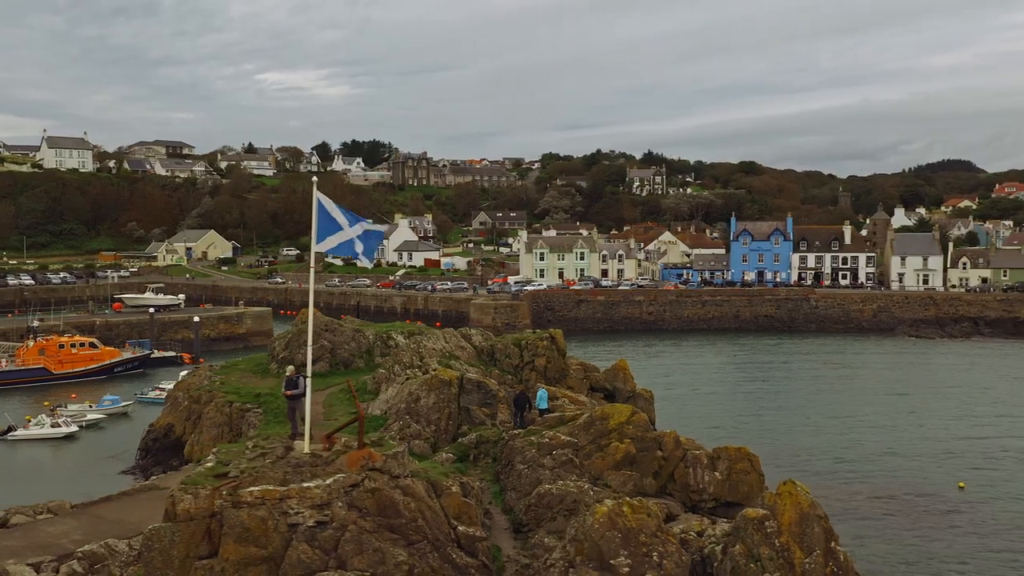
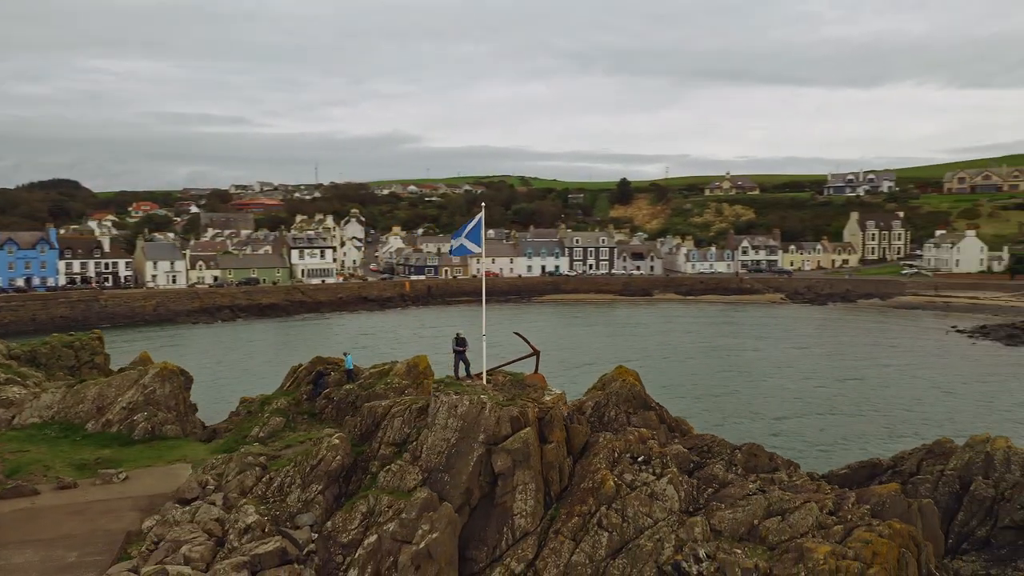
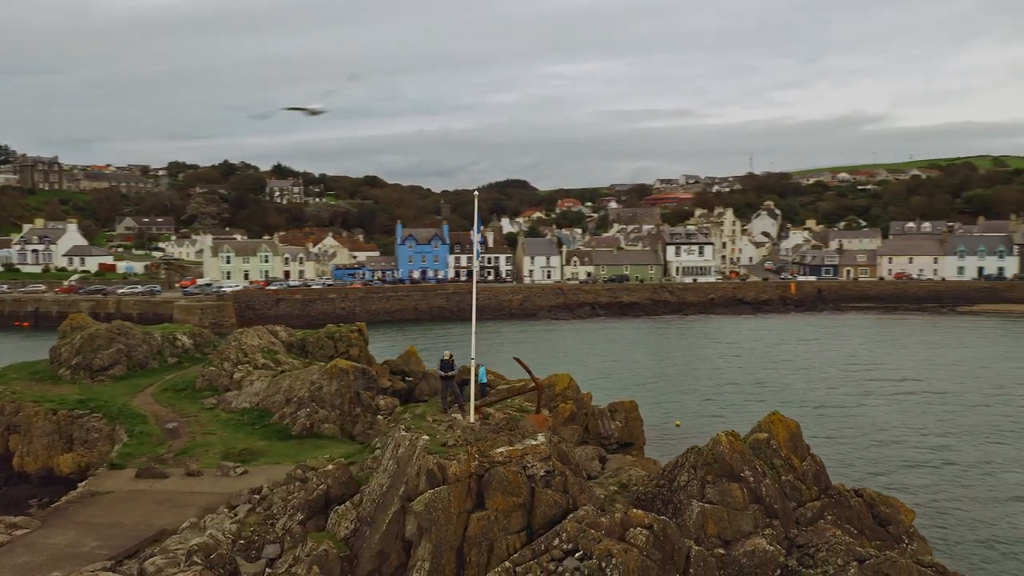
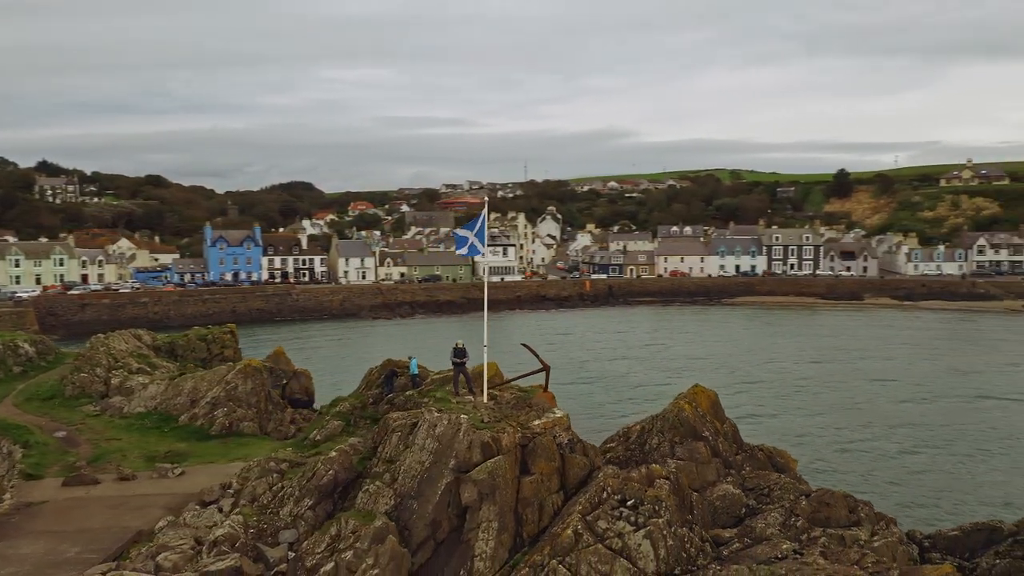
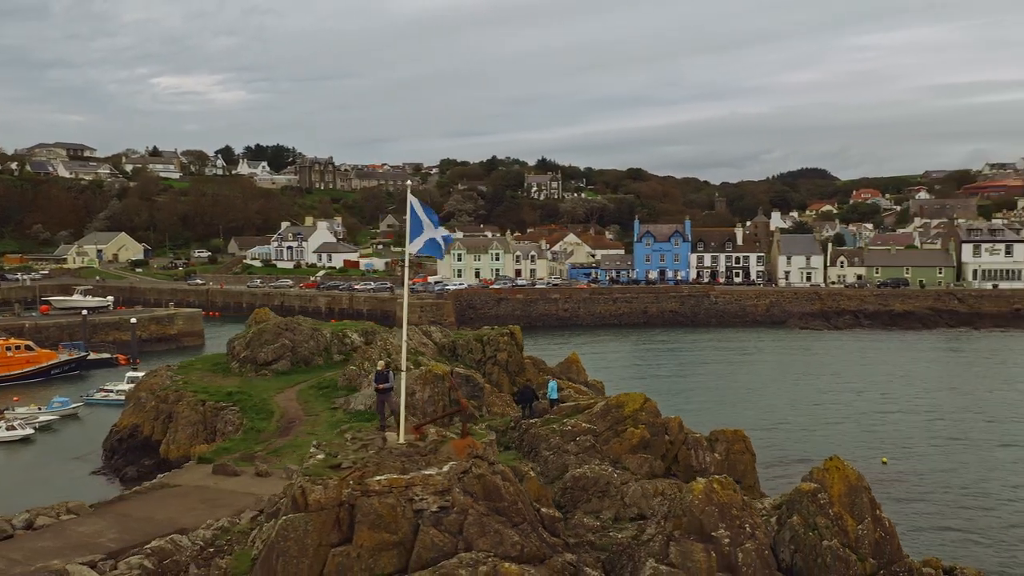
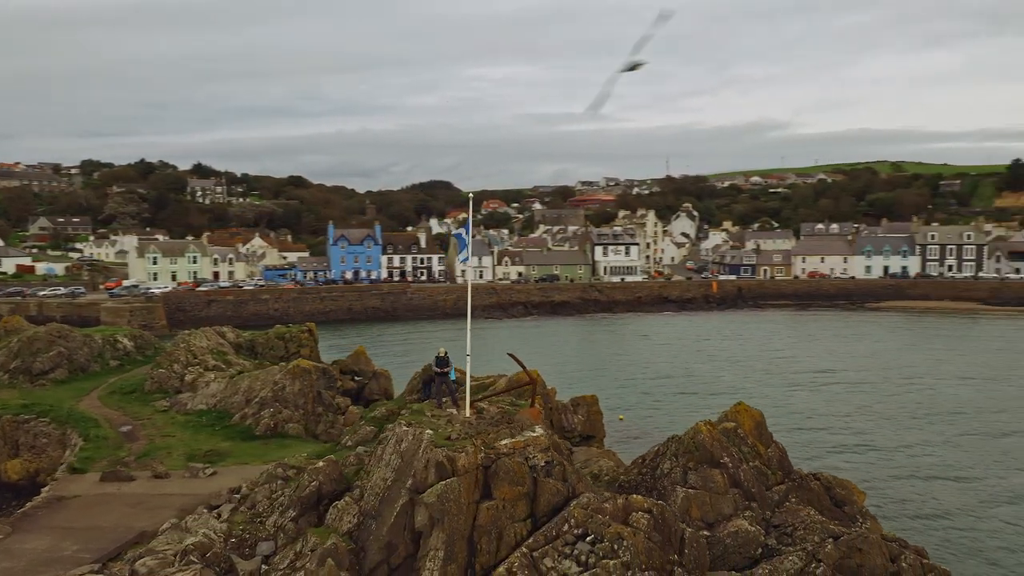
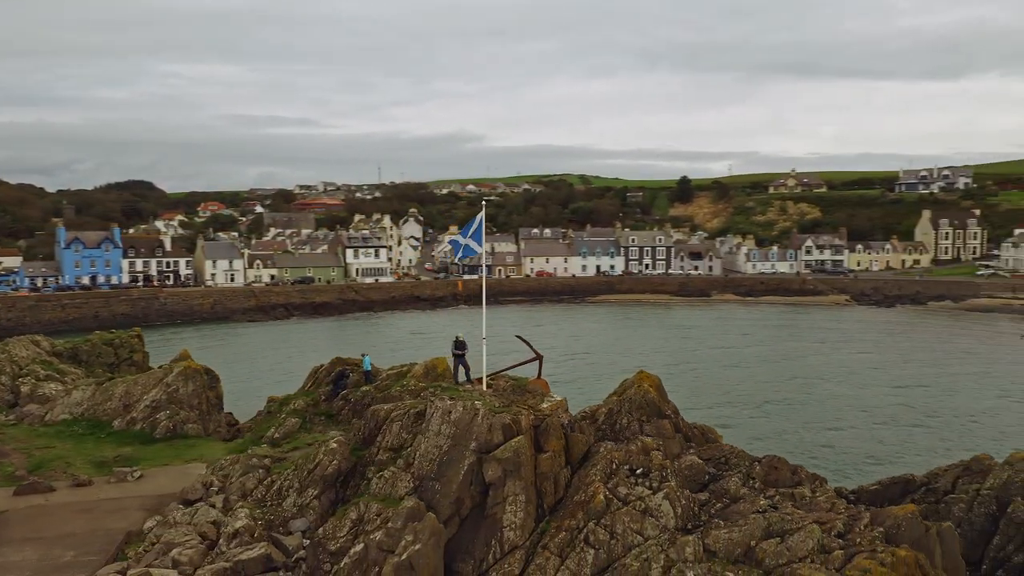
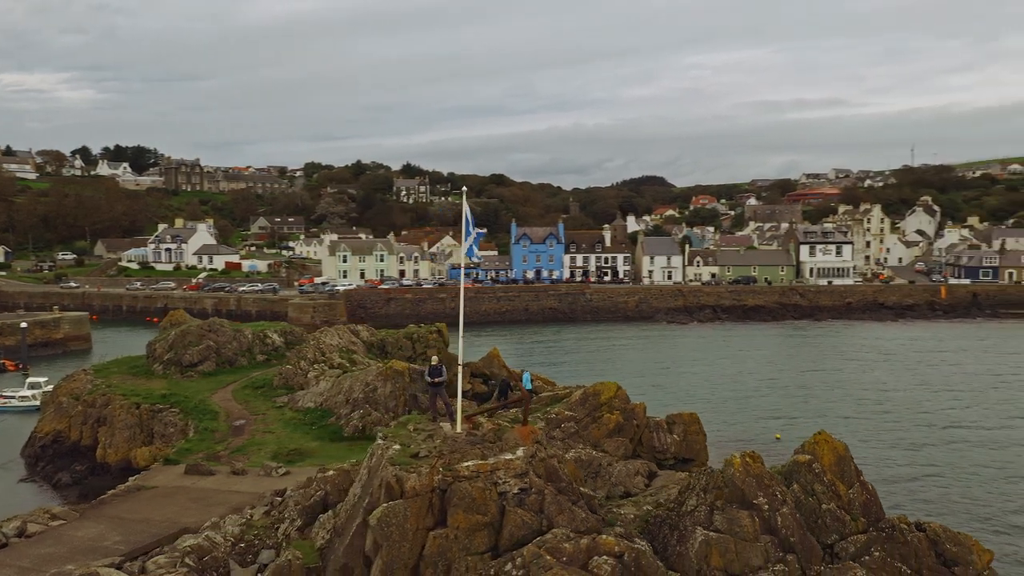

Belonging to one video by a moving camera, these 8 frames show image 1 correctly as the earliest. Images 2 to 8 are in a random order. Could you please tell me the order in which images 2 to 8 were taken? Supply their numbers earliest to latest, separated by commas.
5, 8, 3, 6, 4, 7, 2
